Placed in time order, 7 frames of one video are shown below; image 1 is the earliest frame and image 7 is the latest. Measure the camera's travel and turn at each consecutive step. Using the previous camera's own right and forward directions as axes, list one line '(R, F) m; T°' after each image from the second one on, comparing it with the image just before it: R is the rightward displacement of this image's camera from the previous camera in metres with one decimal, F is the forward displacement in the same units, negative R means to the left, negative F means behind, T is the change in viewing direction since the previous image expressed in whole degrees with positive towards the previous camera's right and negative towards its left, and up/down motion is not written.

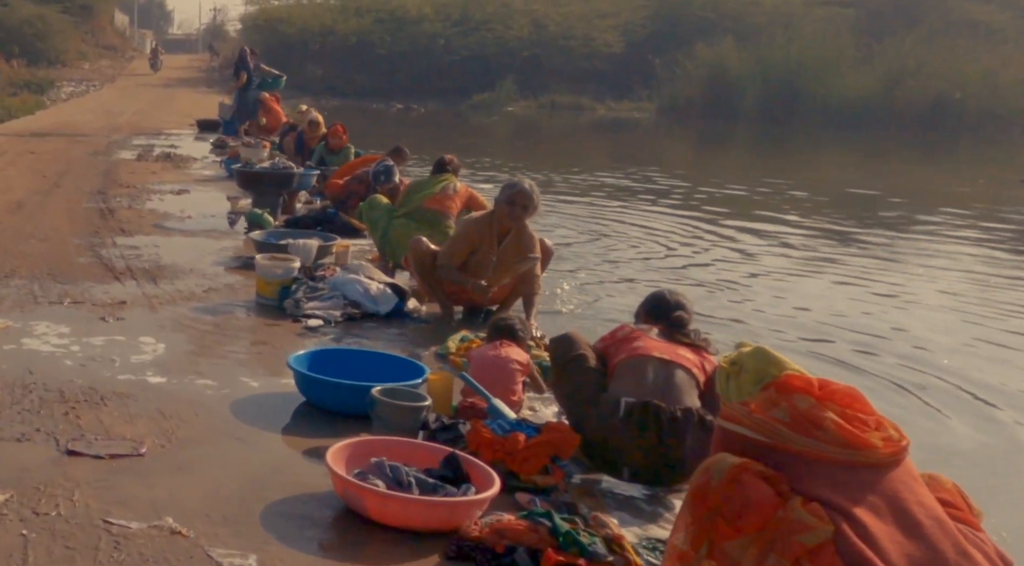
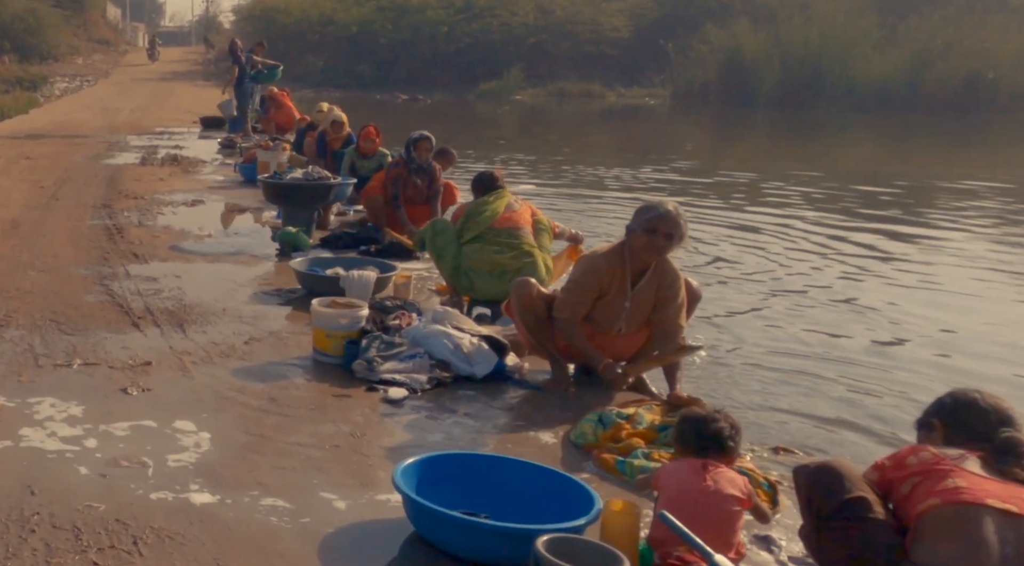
(-0.6, +1.4) m; 0°
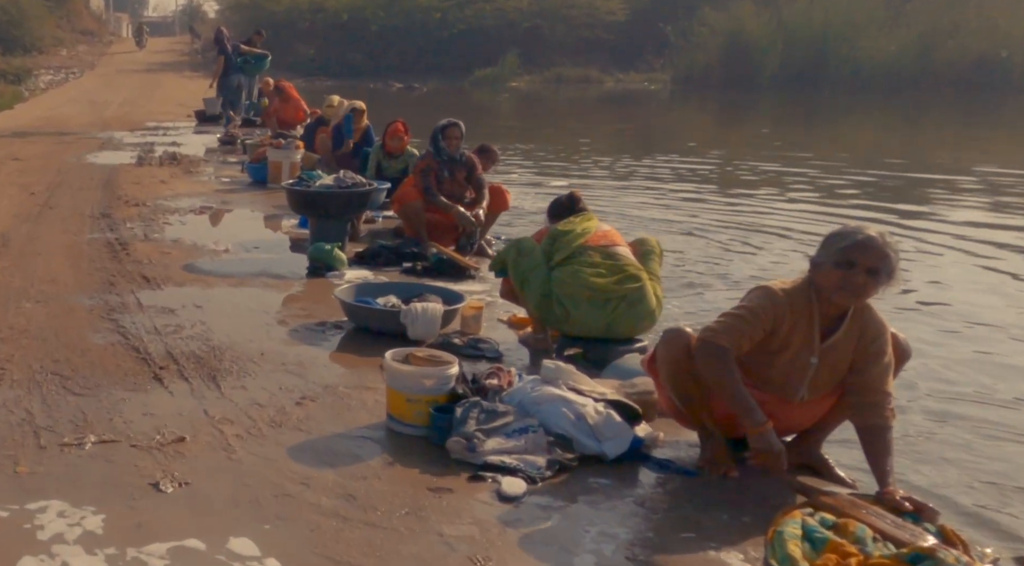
(-0.5, +1.2) m; 0°
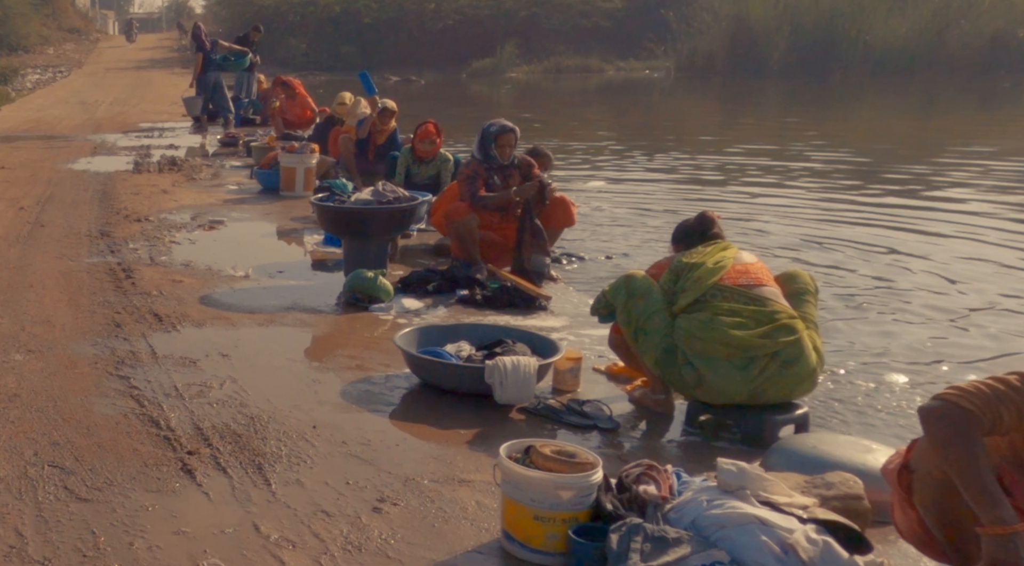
(-0.5, +1.1) m; 0°
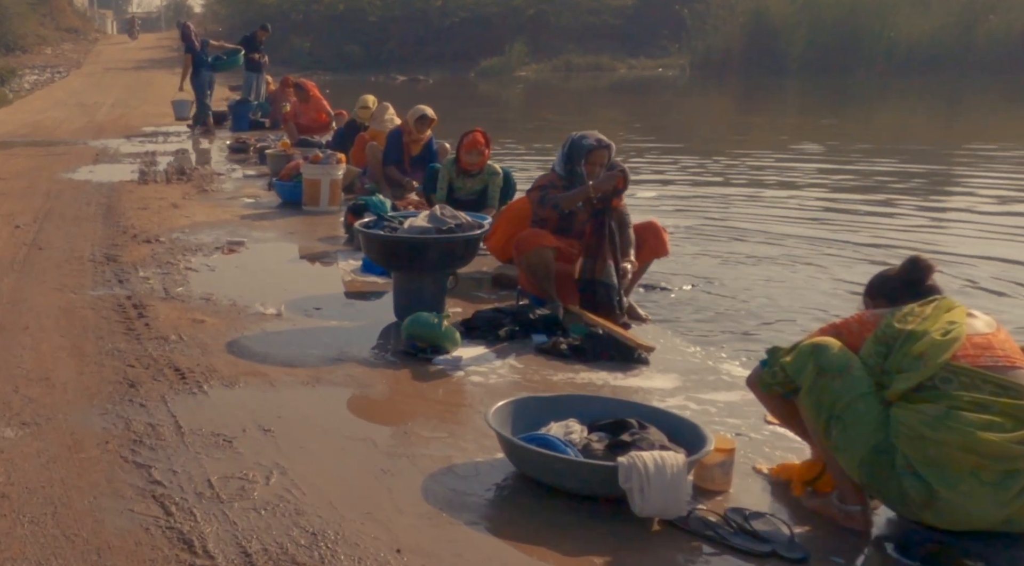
(-0.5, +1.1) m; 0°
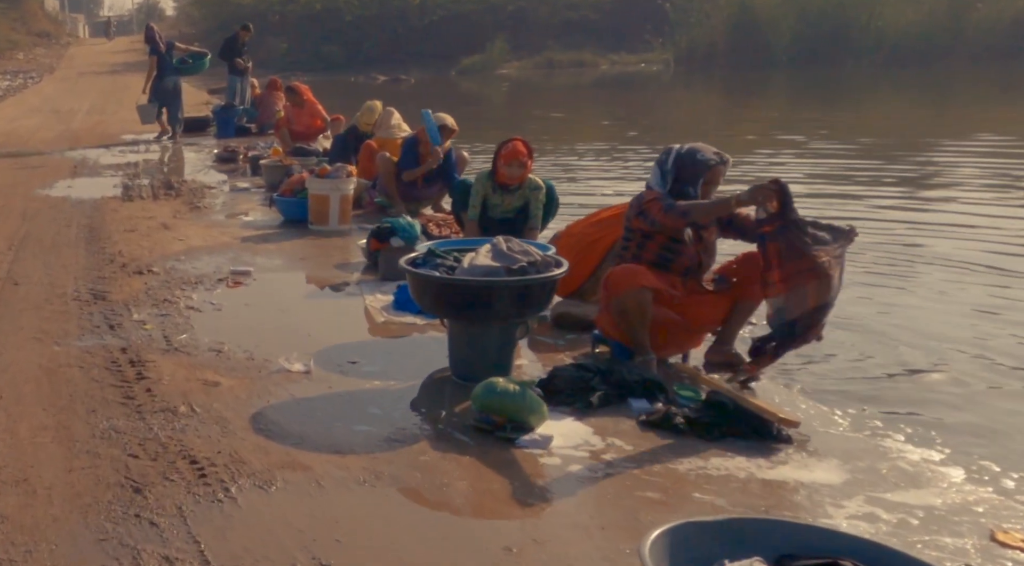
(-0.5, +1.1) m; +1°
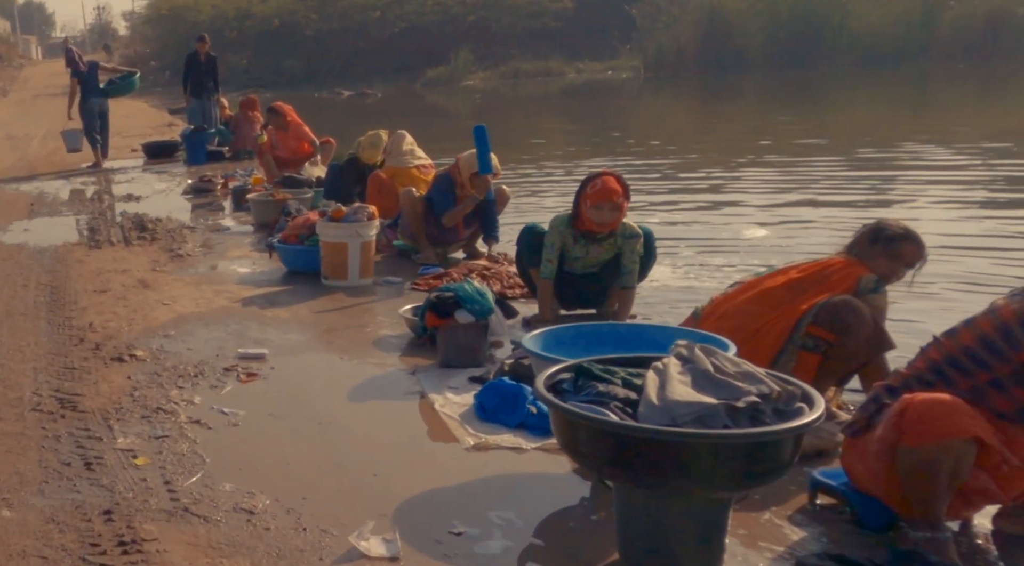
(-0.8, +1.9) m; +2°
